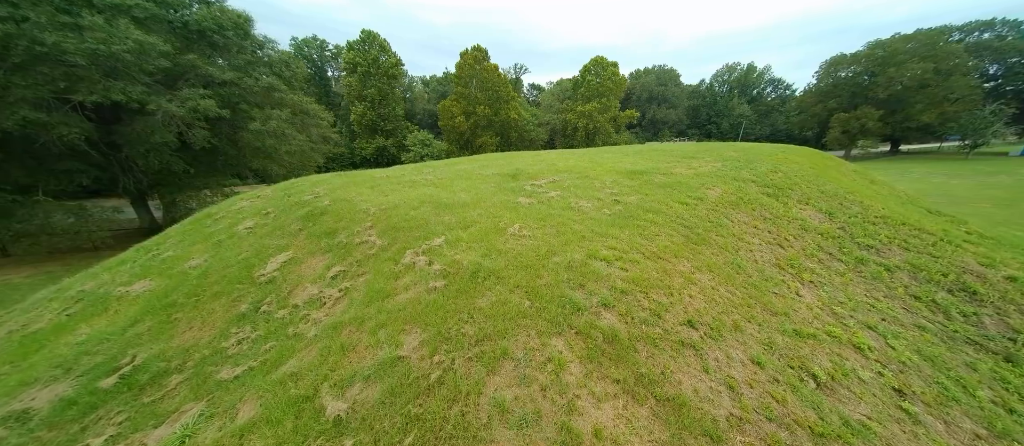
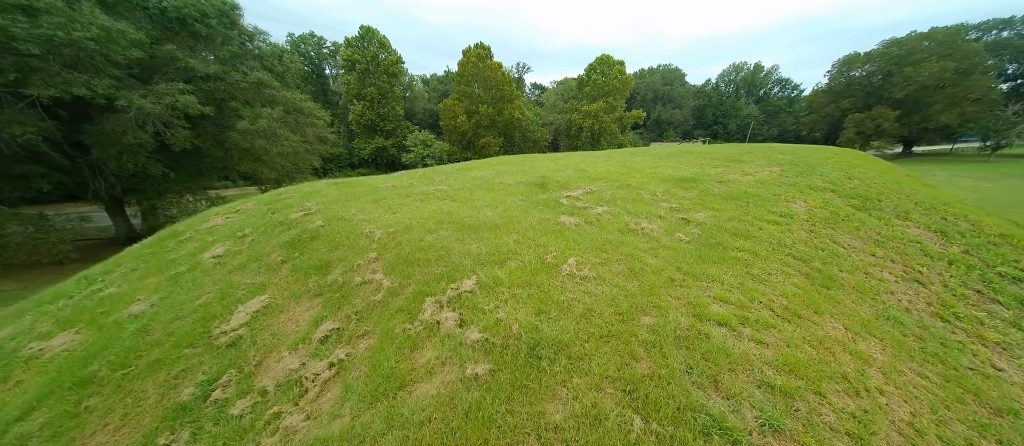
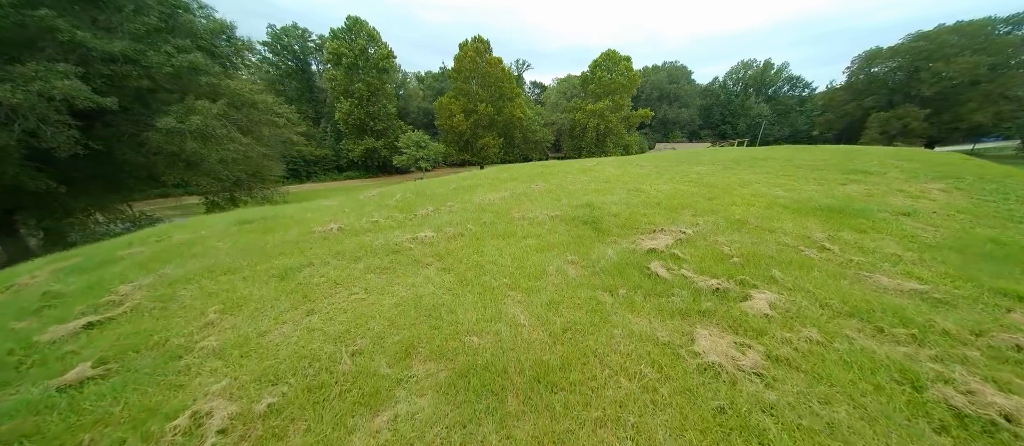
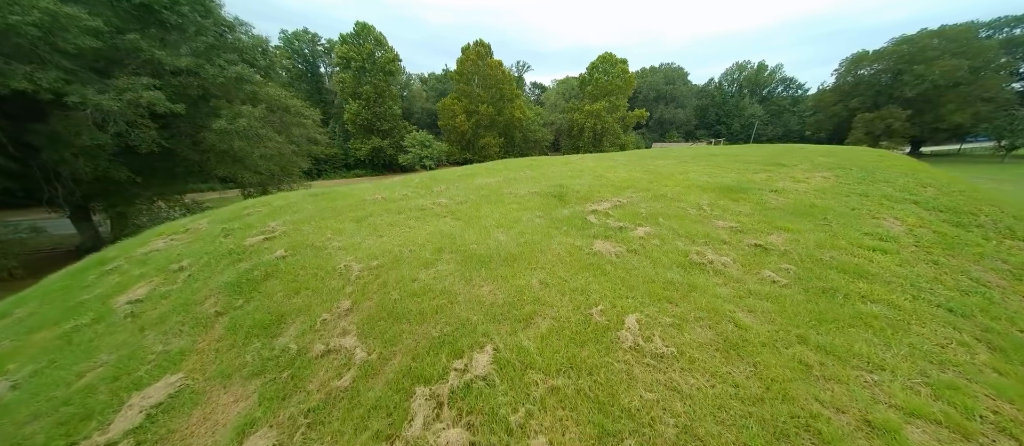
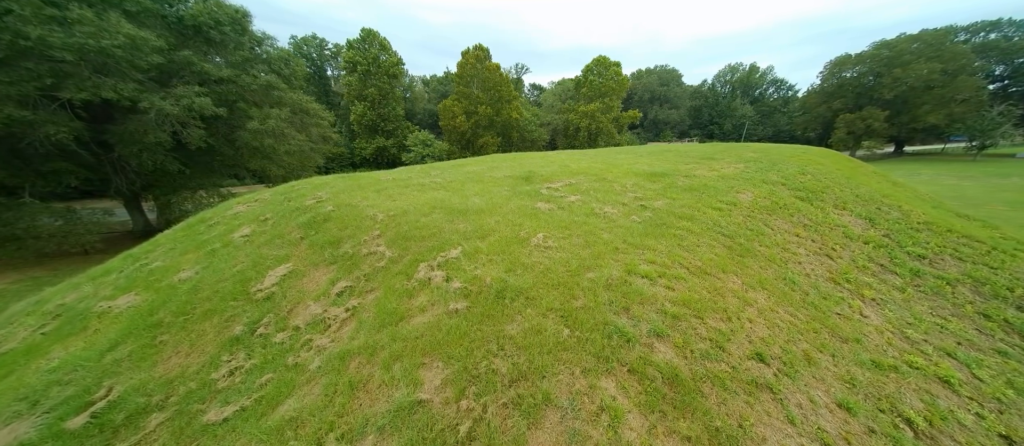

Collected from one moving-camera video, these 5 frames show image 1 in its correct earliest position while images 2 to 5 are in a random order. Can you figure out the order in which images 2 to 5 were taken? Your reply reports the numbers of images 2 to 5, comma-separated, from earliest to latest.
5, 2, 4, 3
